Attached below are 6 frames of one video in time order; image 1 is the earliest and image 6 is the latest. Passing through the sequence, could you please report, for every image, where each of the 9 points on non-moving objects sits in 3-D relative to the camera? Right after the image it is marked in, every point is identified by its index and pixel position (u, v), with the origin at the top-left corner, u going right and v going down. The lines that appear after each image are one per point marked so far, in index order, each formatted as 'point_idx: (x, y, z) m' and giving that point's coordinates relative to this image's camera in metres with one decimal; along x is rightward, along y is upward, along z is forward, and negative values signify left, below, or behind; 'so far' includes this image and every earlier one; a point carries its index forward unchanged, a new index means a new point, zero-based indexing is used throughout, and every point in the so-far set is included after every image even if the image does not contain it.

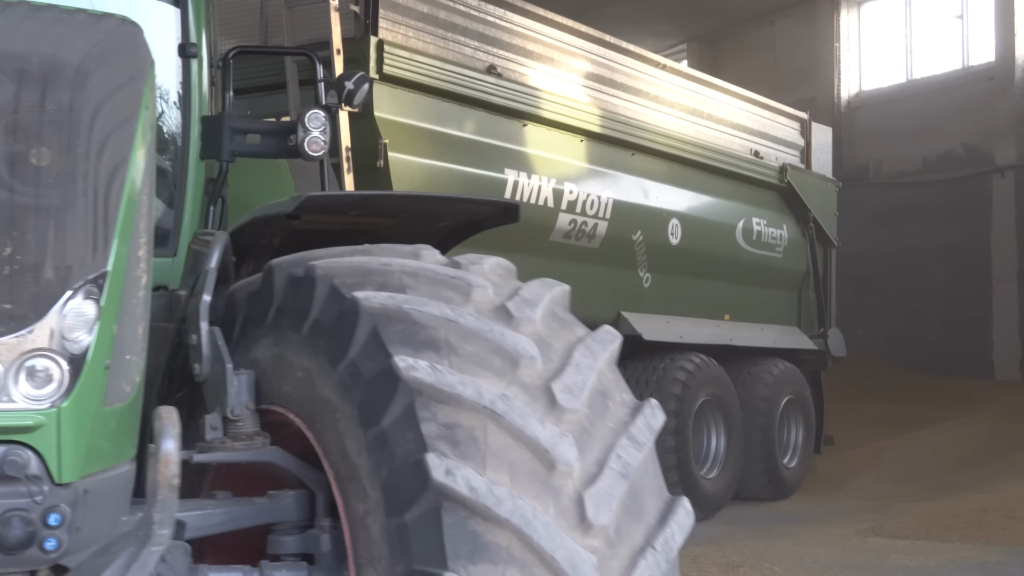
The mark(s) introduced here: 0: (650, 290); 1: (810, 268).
0: (+0.7, 0.0, +6.1) m
1: (+2.1, +0.1, +8.0) m
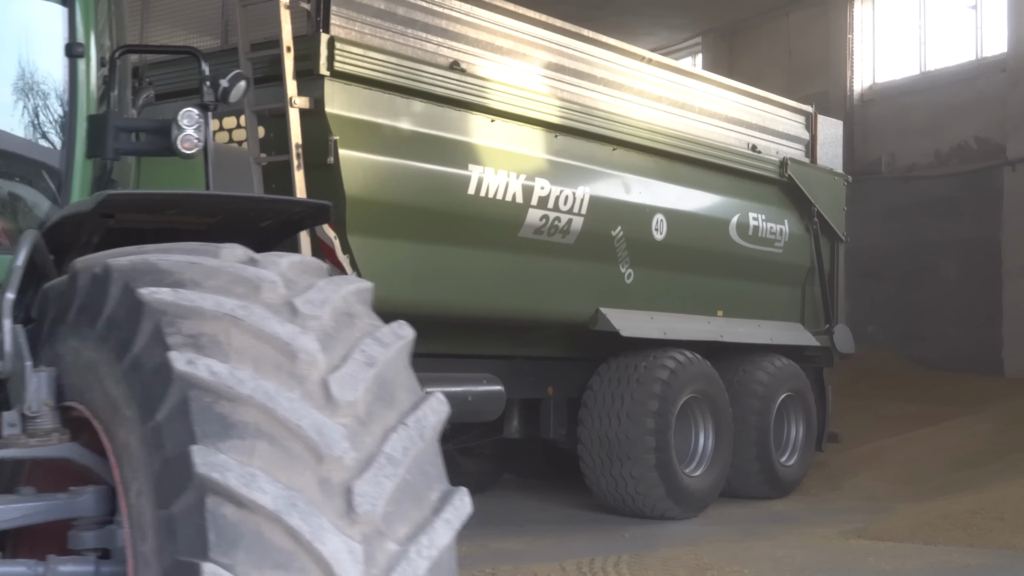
0: (+0.7, 0.0, +6.1) m
1: (+2.1, +0.2, +7.9) m
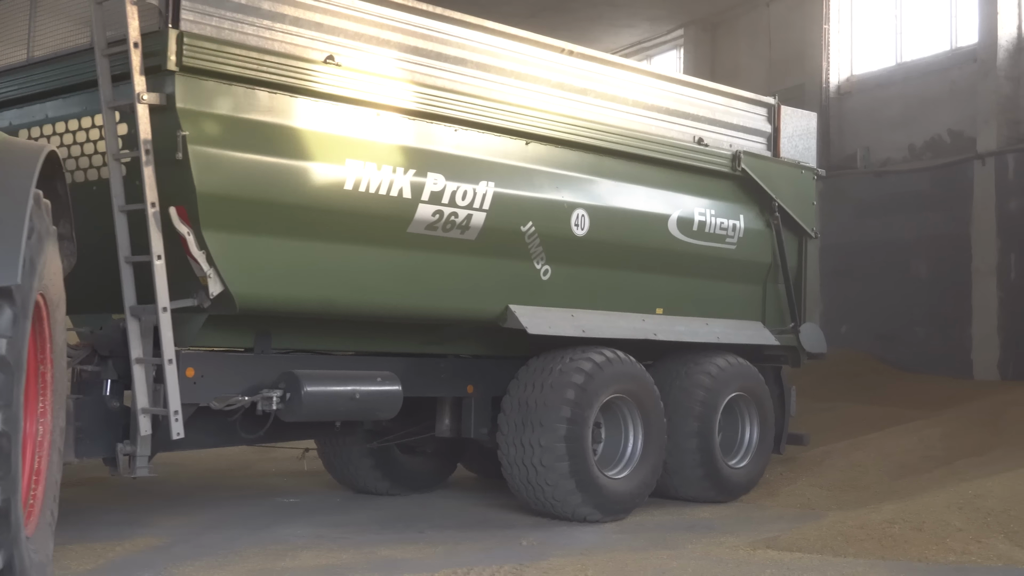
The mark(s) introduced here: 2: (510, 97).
0: (+0.2, 0.0, +5.9) m
1: (+1.7, +0.2, +7.6) m
2: (0.0, +0.9, +5.6) m
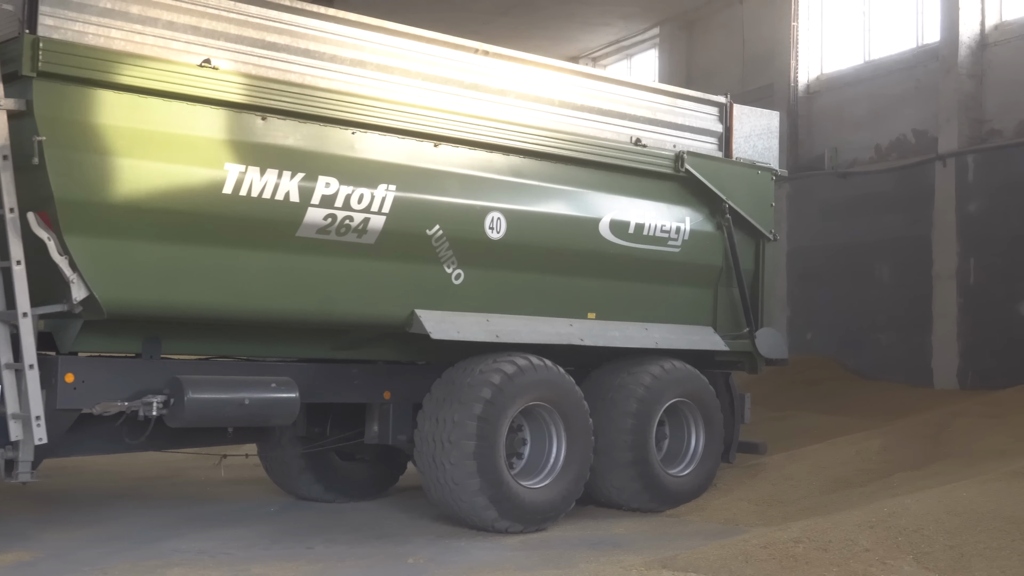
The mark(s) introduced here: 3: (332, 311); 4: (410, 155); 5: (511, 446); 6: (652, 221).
0: (-0.2, 0.0, +5.8) m
1: (+1.4, +0.2, +7.4) m
2: (-0.5, +0.9, +5.5) m
3: (-0.8, -0.1, +5.3) m
4: (-0.5, +0.6, +5.5) m
5: (0.0, -0.8, +5.9) m
6: (+0.8, +0.4, +6.8) m
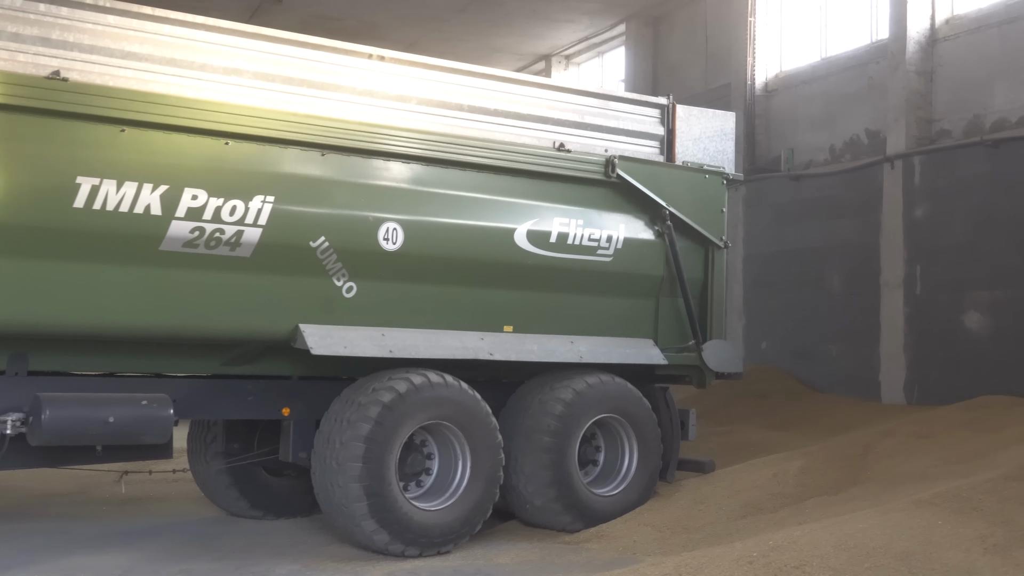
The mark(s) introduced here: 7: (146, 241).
0: (-0.7, -0.1, +5.6) m
1: (+1.0, +0.1, +7.1) m
2: (-1.0, +0.8, +5.3) m
3: (-1.4, -0.2, +5.1) m
4: (-1.0, +0.6, +5.3) m
5: (-0.5, -0.9, +5.7) m
6: (+0.4, +0.3, +6.5) m
7: (-1.5, +0.2, +4.9) m
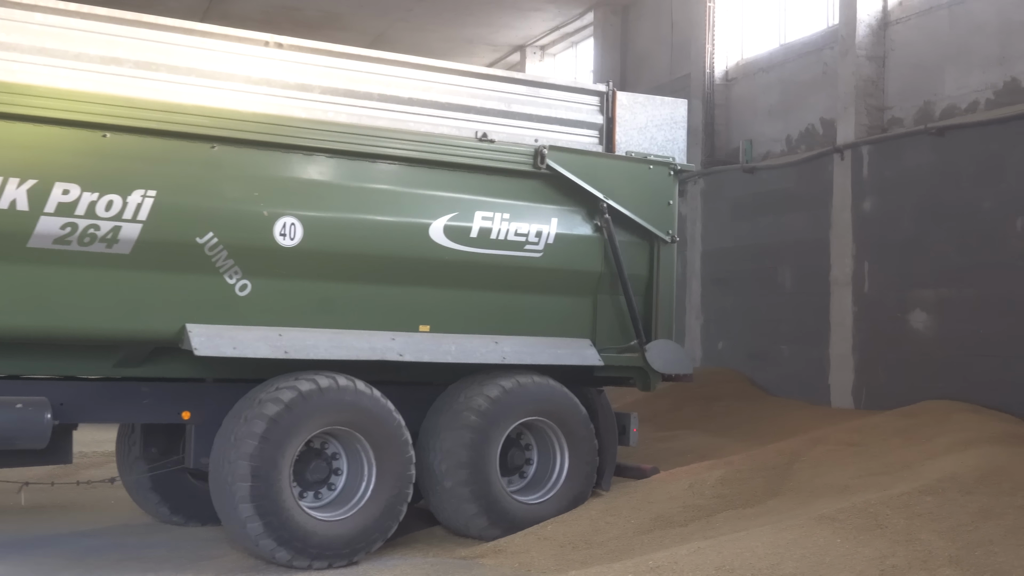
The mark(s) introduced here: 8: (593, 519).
0: (-1.2, -0.1, +5.4) m
1: (+0.6, +0.1, +6.8) m
2: (-1.5, +0.8, +5.1) m
3: (-1.8, -0.2, +4.9) m
4: (-1.5, +0.6, +5.1) m
5: (-0.9, -0.9, +5.4) m
6: (-0.1, +0.3, +6.2) m
7: (-2.0, +0.2, +4.7) m
8: (+0.4, -1.1, +5.4) m
